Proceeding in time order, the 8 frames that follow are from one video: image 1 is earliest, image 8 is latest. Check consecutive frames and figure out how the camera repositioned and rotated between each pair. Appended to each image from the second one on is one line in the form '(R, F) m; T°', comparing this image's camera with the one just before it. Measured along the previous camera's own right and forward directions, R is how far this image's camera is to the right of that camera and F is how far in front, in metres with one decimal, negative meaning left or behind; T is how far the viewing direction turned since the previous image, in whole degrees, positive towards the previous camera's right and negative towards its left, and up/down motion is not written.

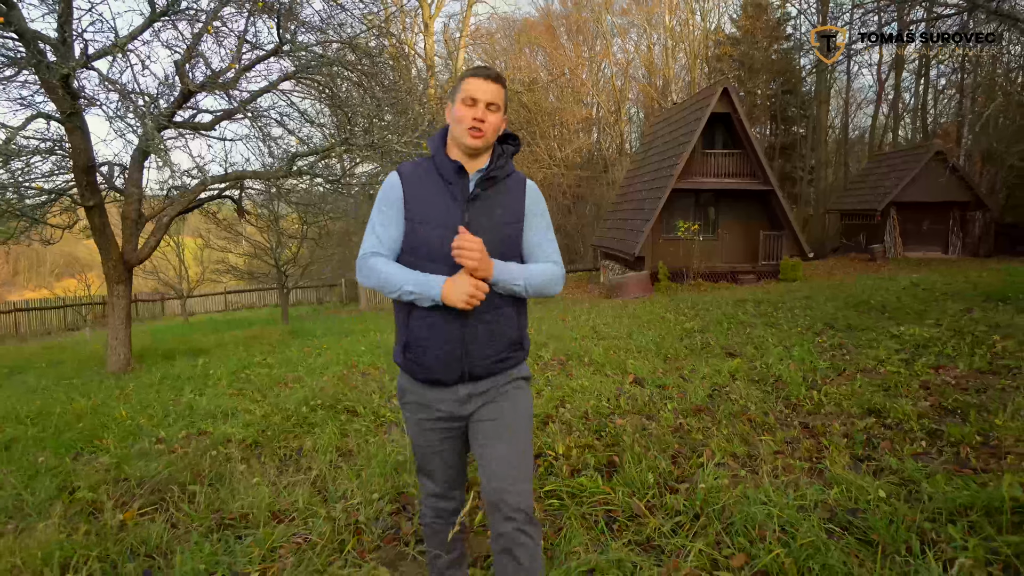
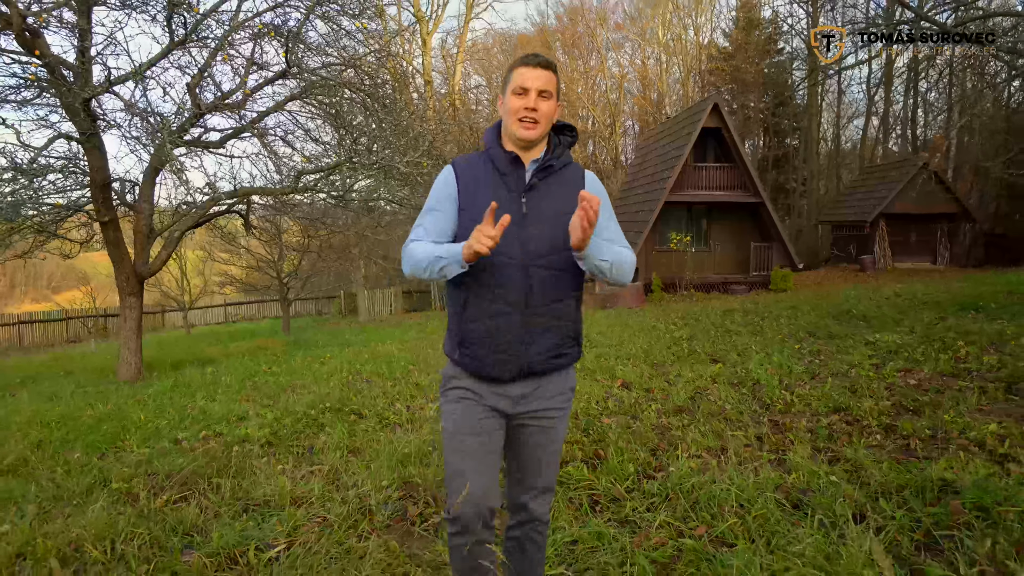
(0.0, -0.3) m; 0°
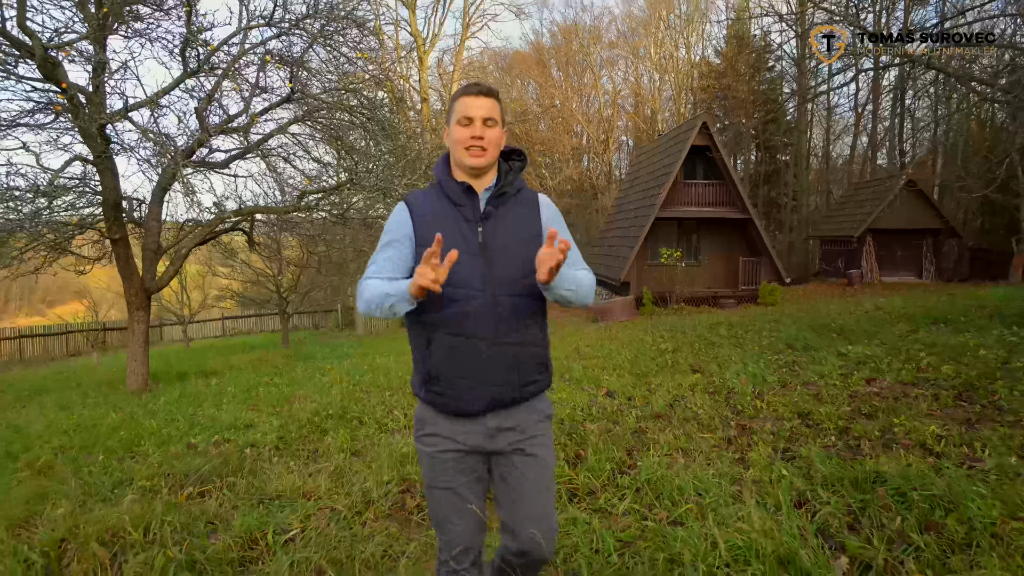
(+0.1, -0.4) m; 0°
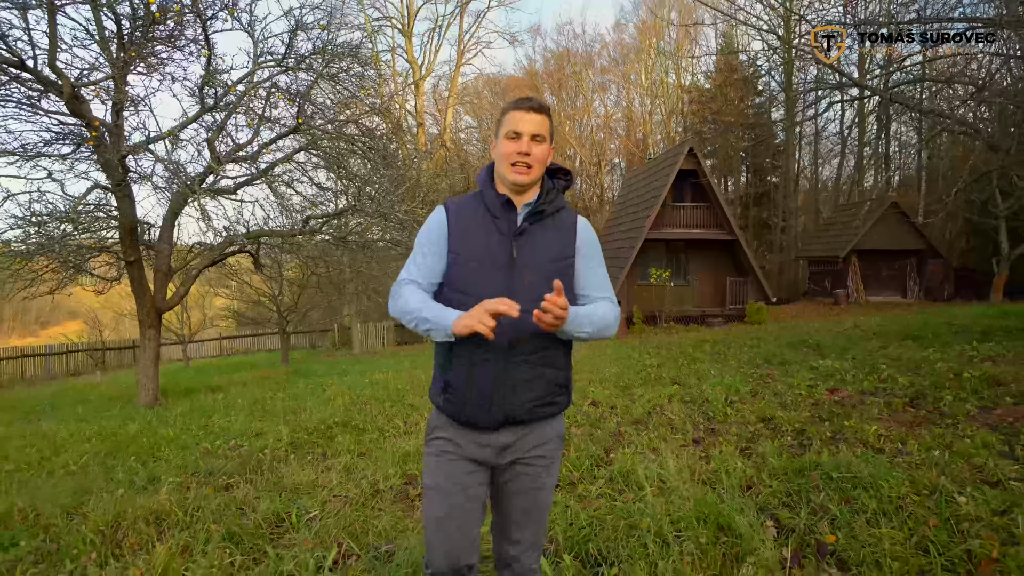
(0.0, -0.5) m; 0°
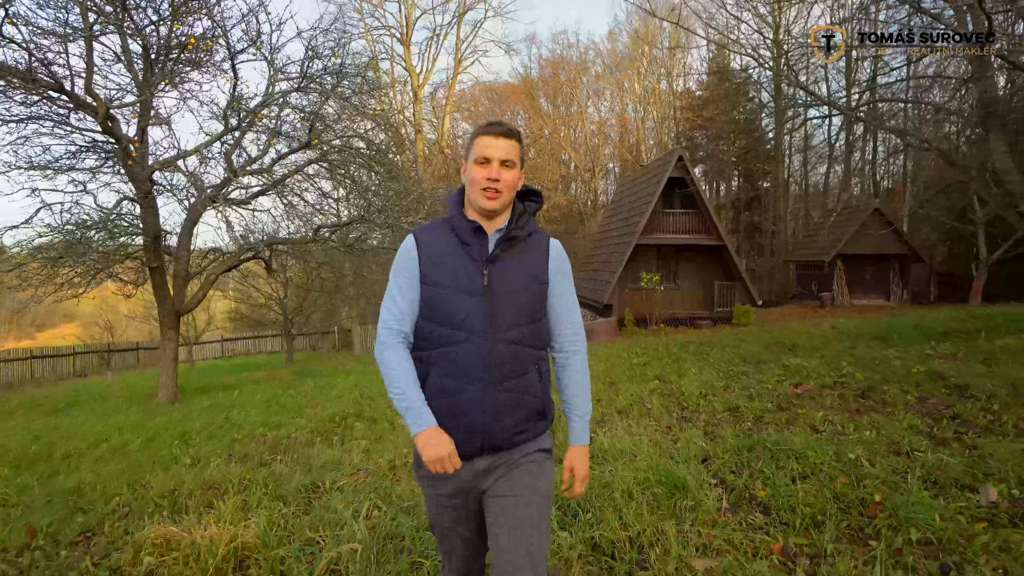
(0.0, -0.6) m; 0°
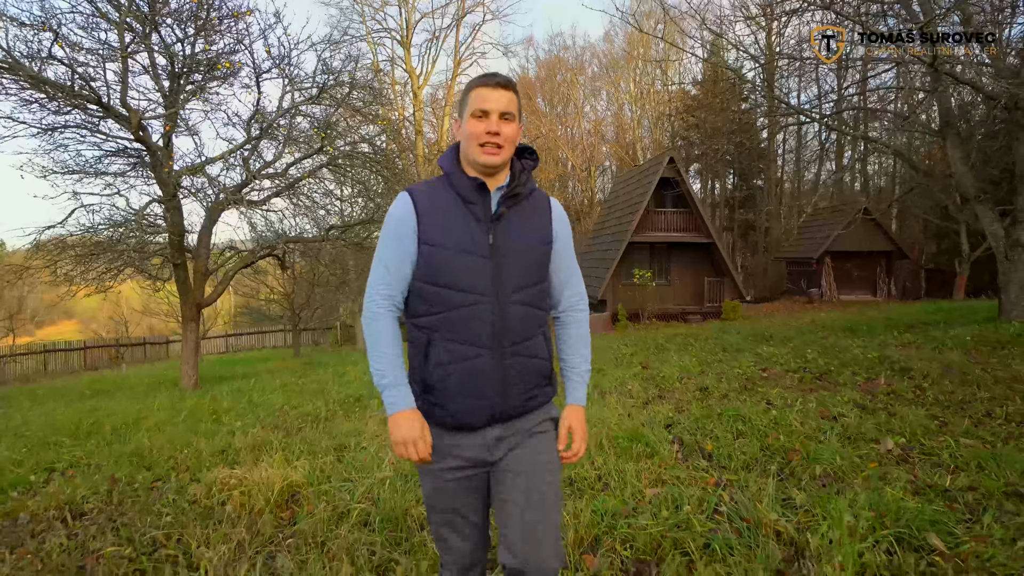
(0.0, -0.7) m; 0°
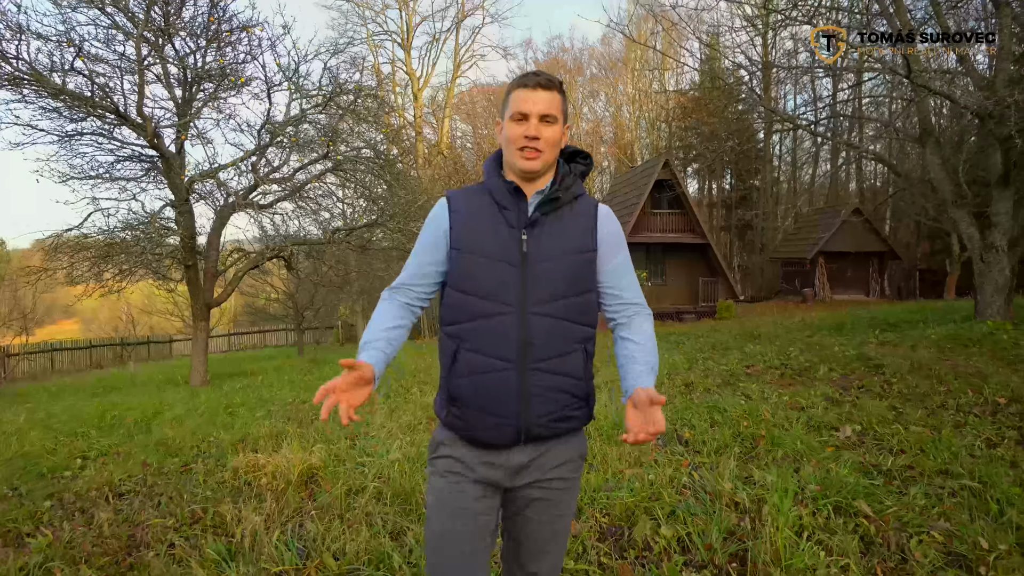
(0.0, -0.4) m; 0°
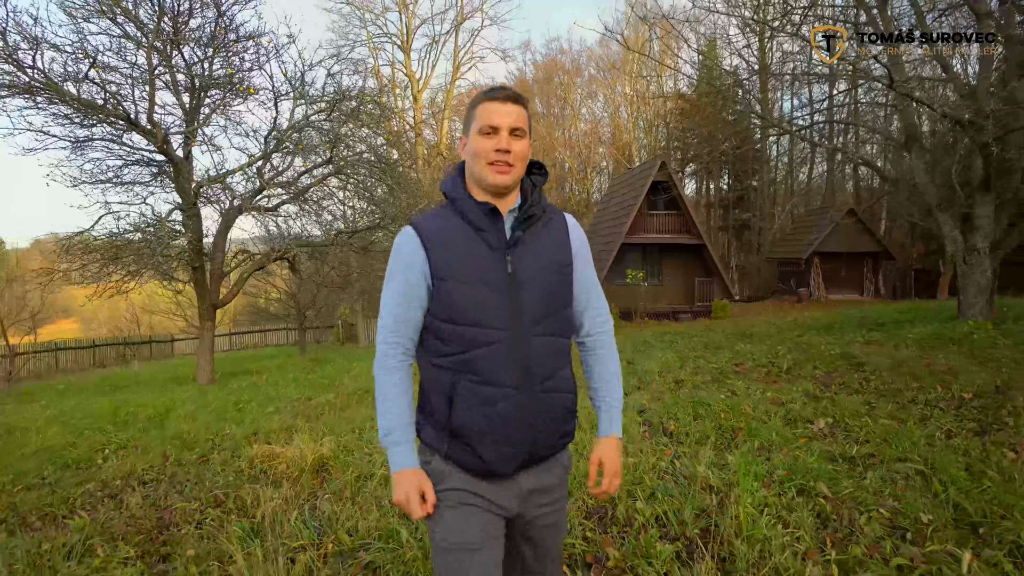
(0.0, -0.3) m; 0°
